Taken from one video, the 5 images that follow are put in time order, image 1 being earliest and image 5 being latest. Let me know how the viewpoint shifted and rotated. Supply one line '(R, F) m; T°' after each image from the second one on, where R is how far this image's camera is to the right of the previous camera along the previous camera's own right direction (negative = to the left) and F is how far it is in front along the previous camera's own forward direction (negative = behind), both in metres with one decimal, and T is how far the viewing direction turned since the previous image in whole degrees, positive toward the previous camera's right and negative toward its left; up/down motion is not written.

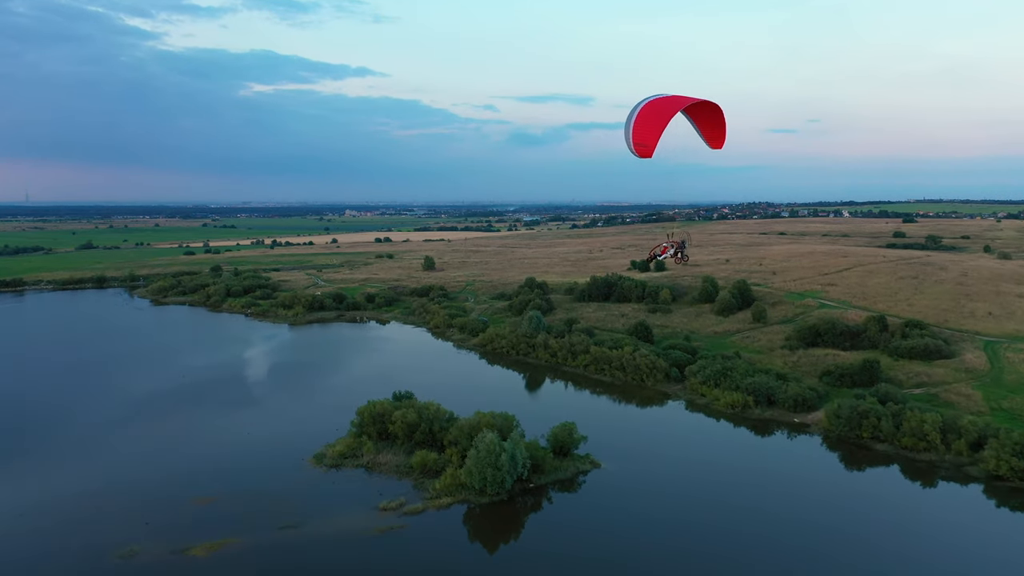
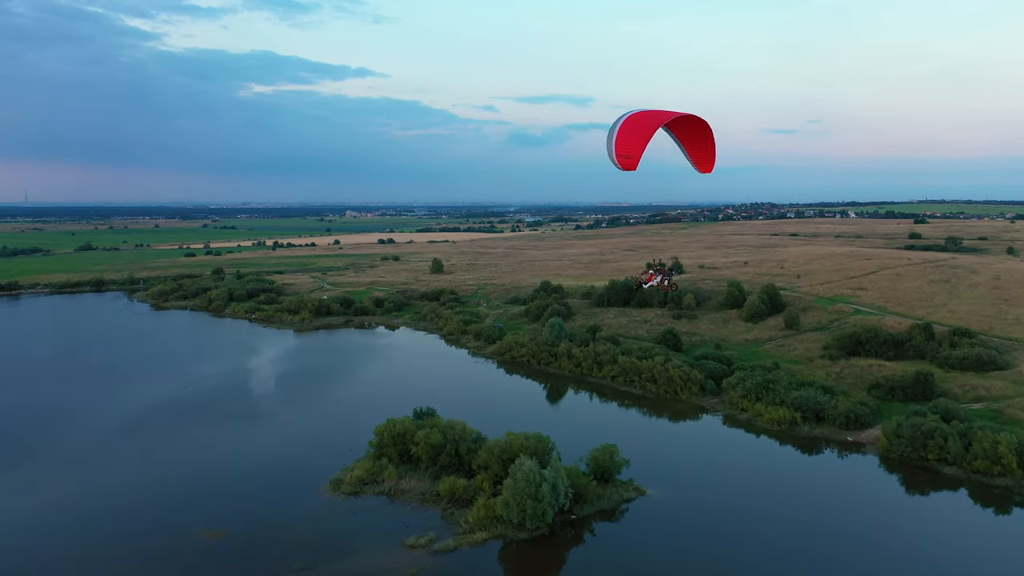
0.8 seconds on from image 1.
(-1.0, +1.6) m; 0°
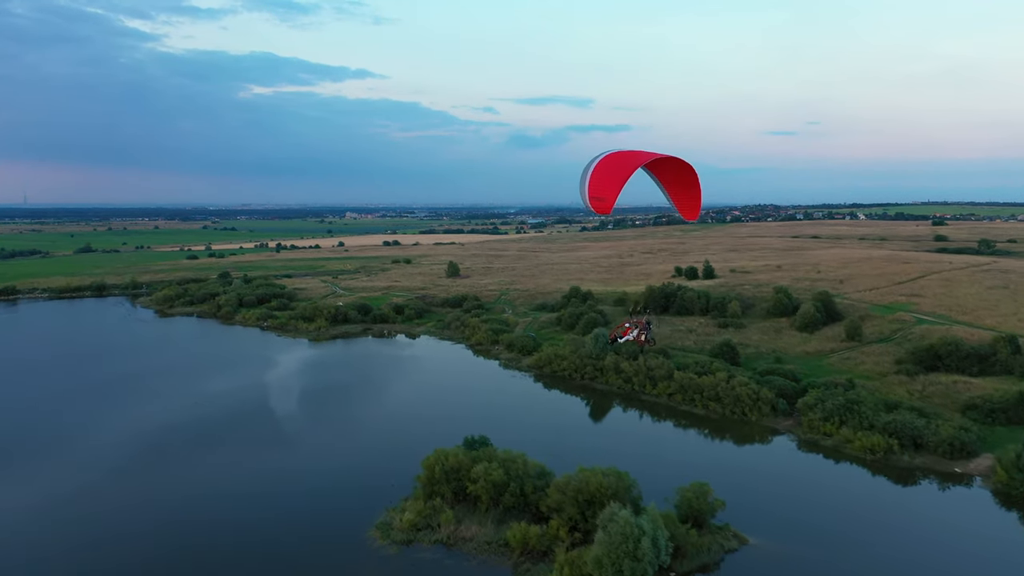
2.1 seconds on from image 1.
(-1.9, +2.4) m; 0°
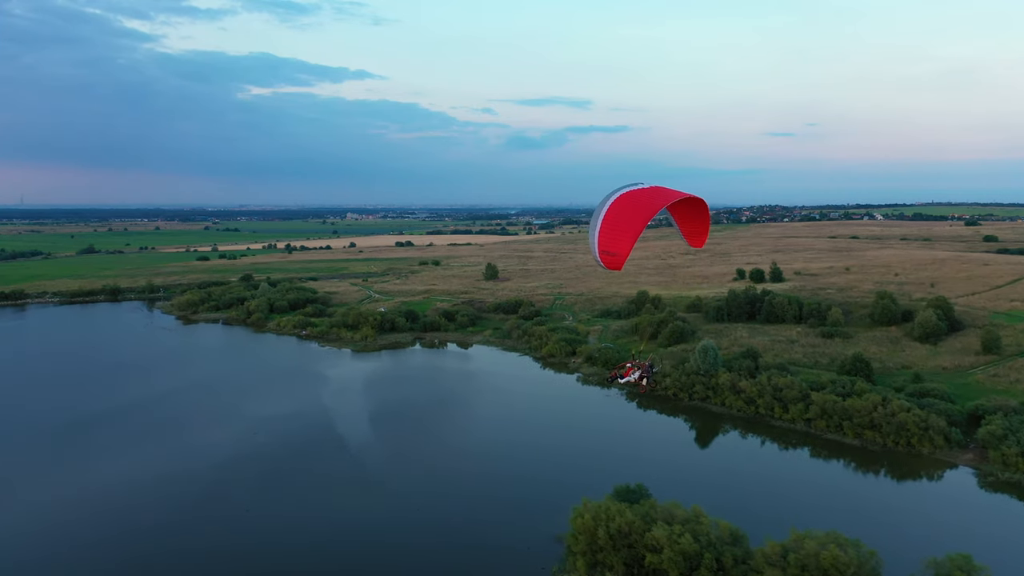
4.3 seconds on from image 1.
(-3.9, +3.5) m; 0°
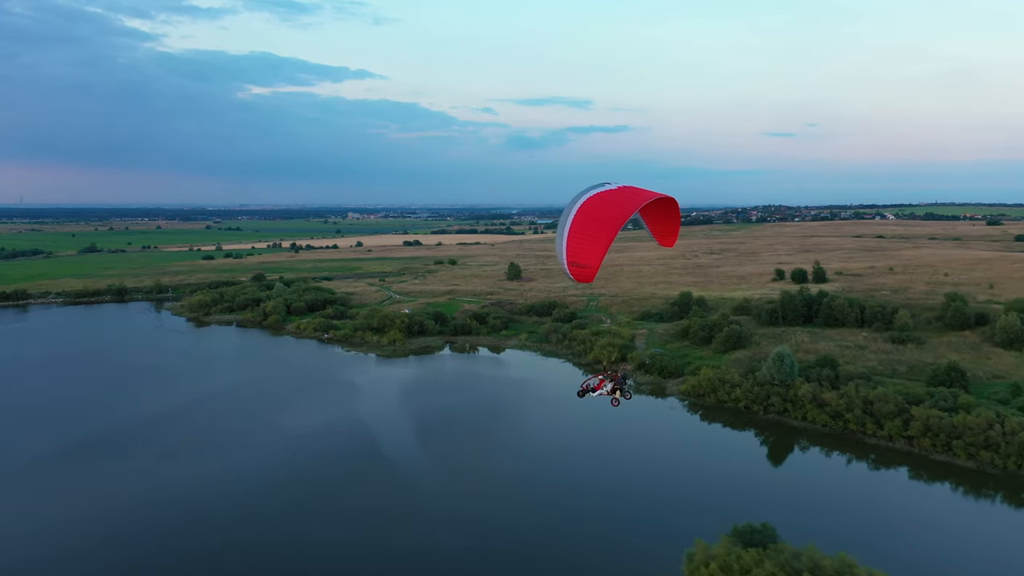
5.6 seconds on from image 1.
(-2.0, +2.2) m; 0°
